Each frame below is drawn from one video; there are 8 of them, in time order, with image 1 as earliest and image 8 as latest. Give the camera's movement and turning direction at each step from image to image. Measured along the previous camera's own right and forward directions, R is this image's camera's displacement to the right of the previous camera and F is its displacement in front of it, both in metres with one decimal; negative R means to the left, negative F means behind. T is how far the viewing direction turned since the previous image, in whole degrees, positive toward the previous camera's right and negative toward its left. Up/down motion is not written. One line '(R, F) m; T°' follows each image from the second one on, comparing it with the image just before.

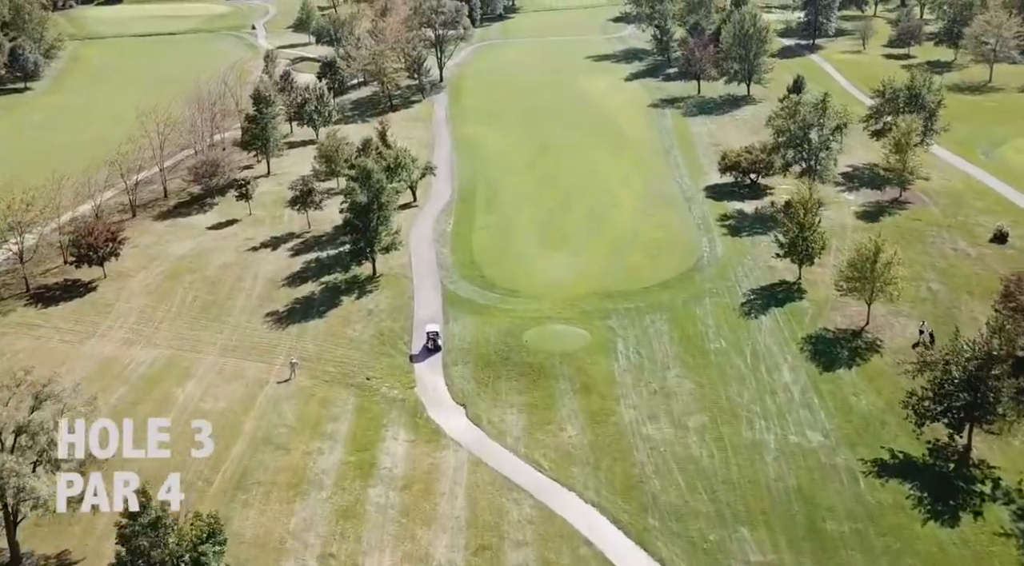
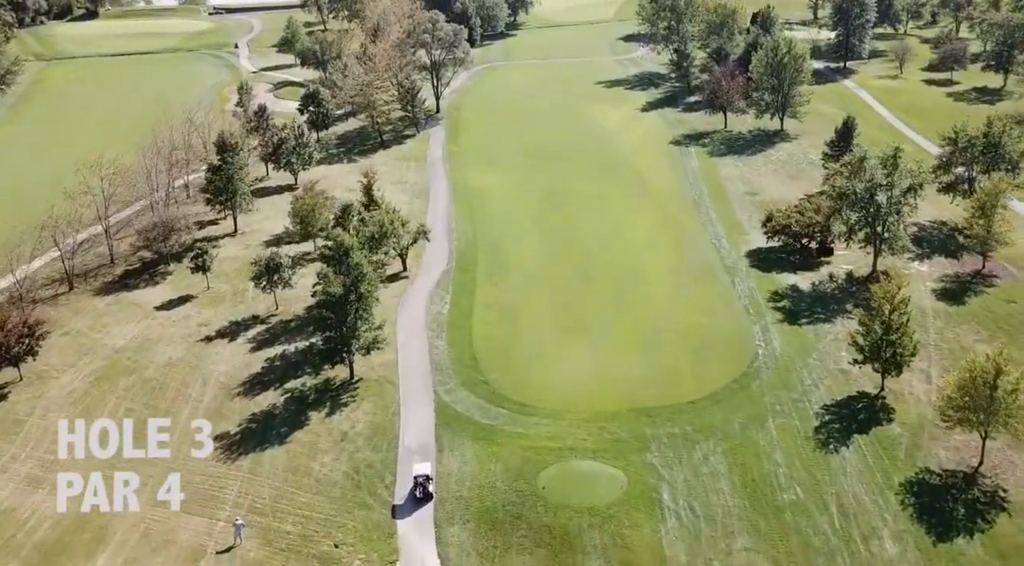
(-0.7, +12.6) m; 0°
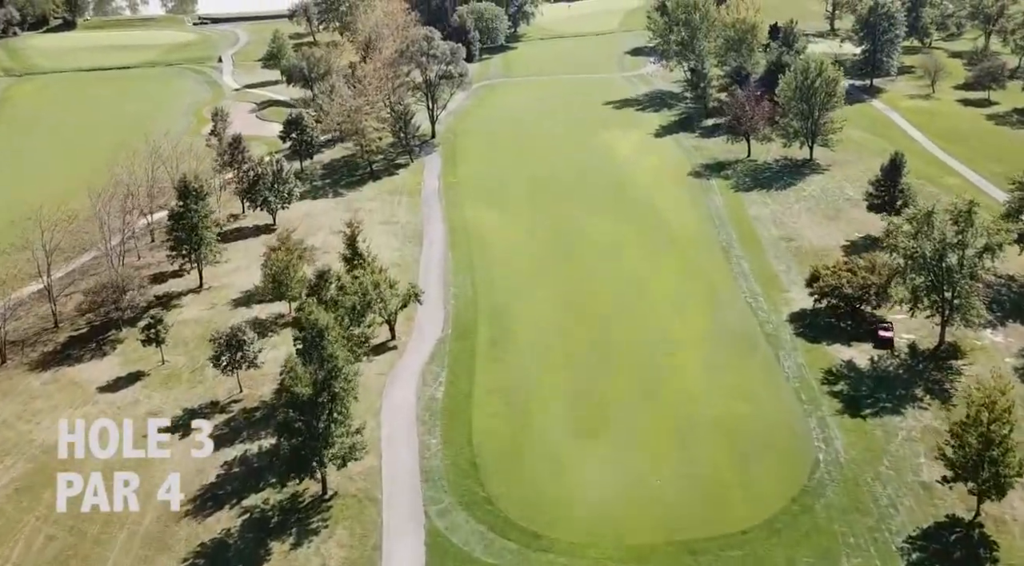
(-0.5, +9.6) m; 0°
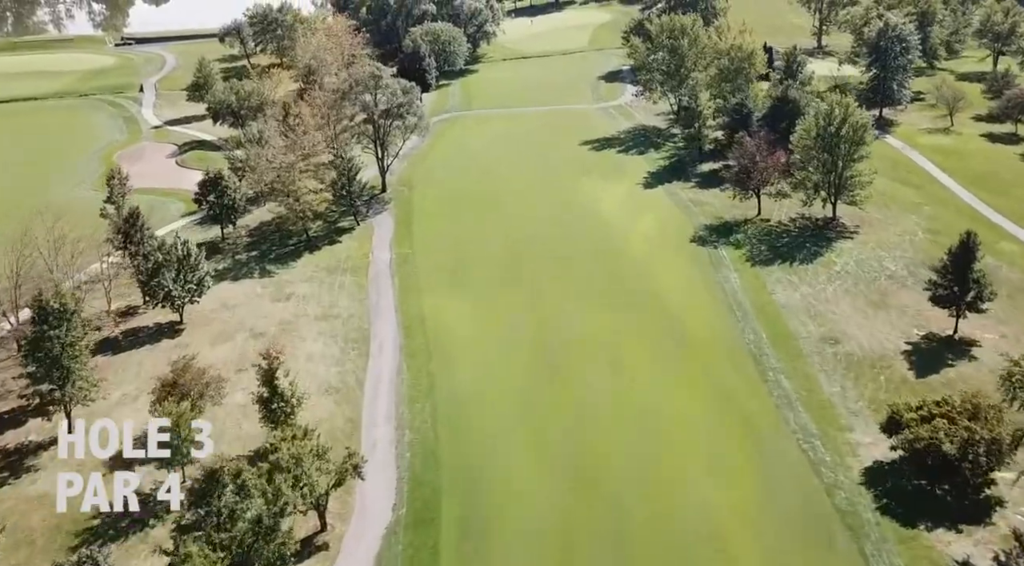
(-0.6, +16.3) m; +2°
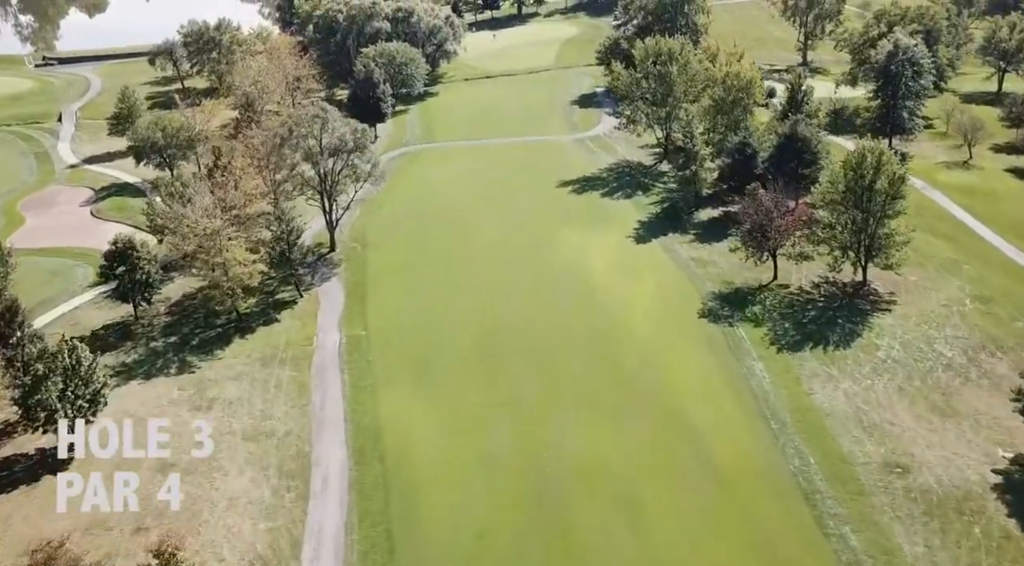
(-0.9, +13.1) m; +2°
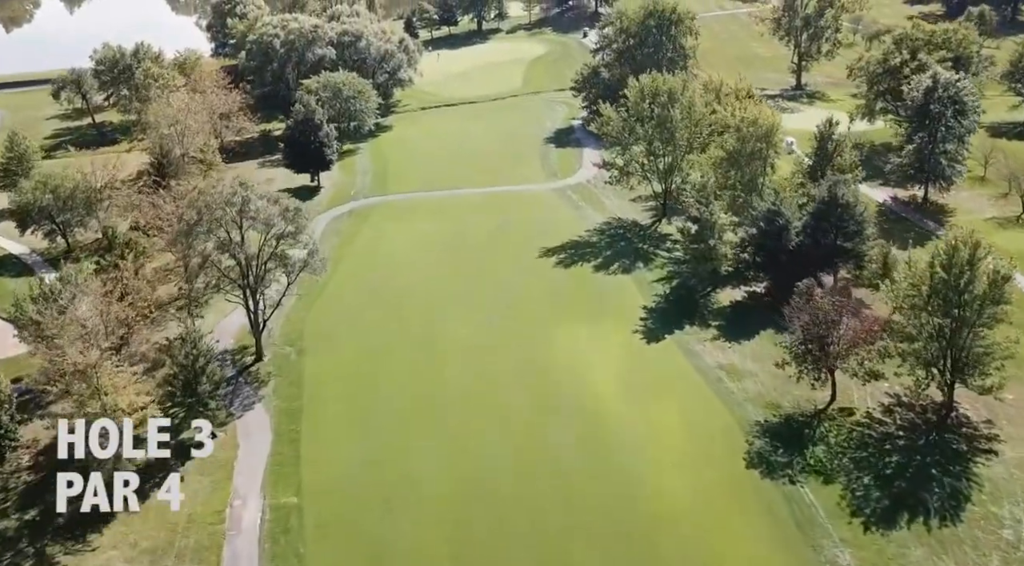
(-1.2, +16.6) m; +3°
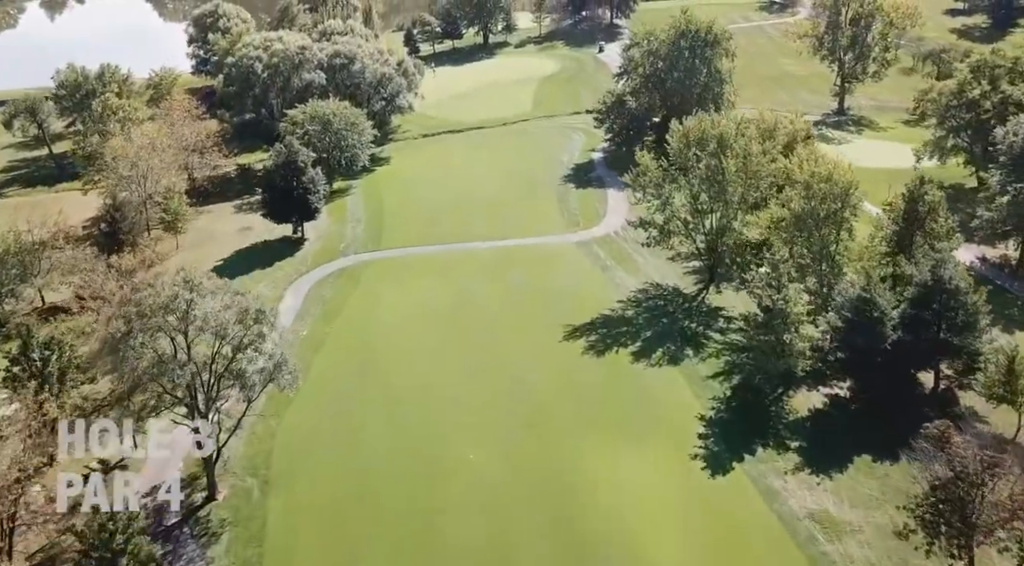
(-1.3, +13.6) m; 0°
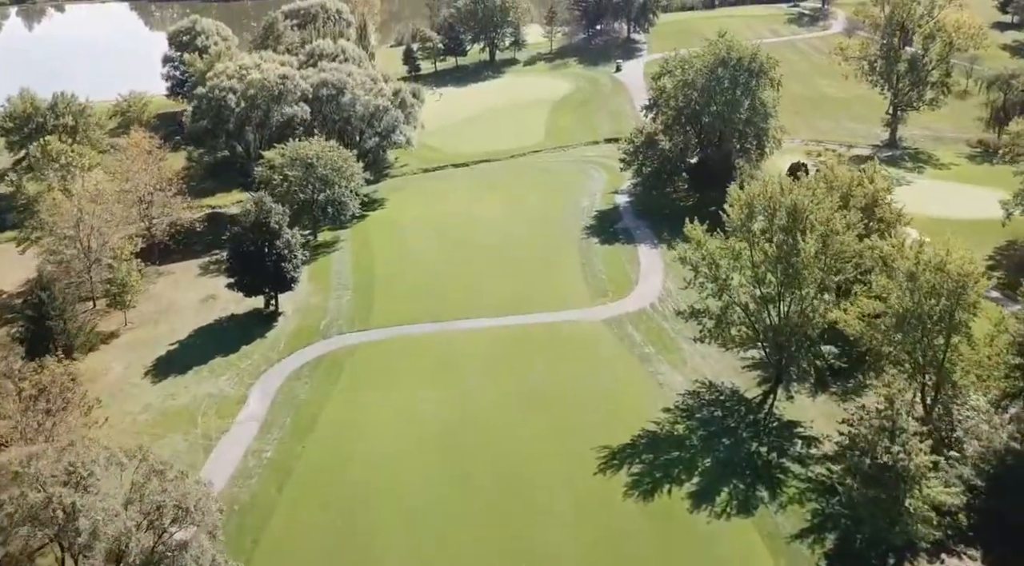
(-1.0, +13.7) m; 0°
